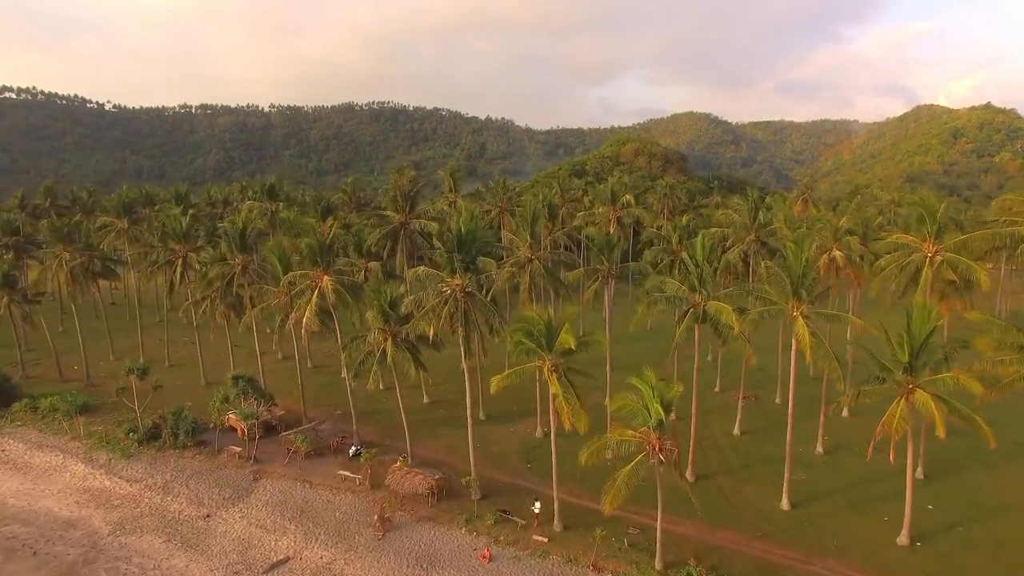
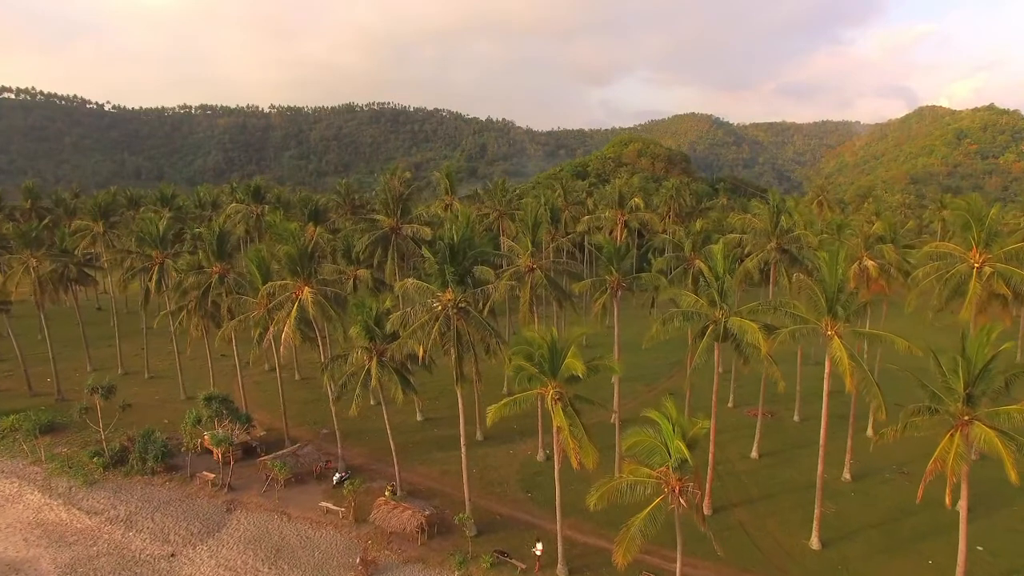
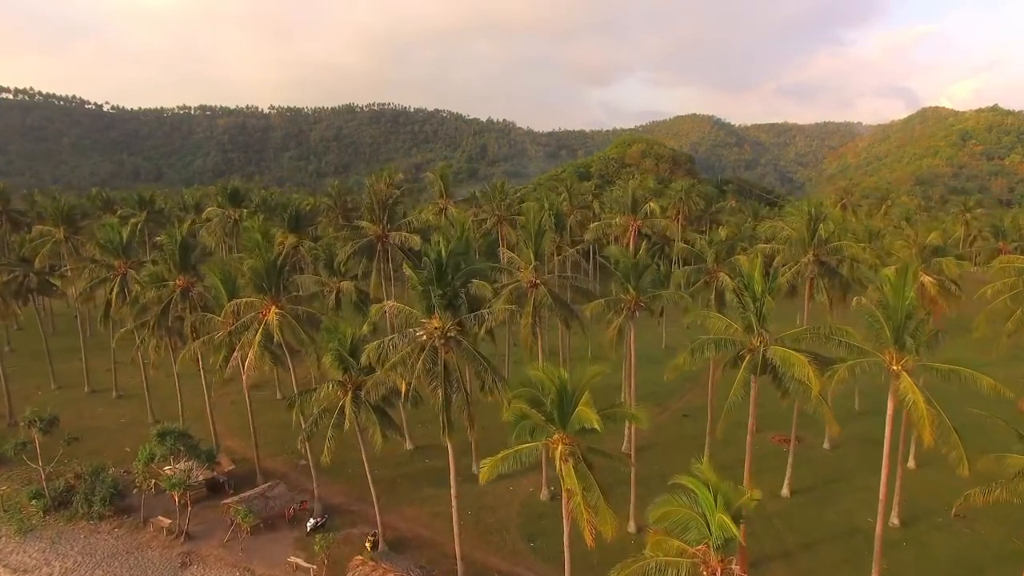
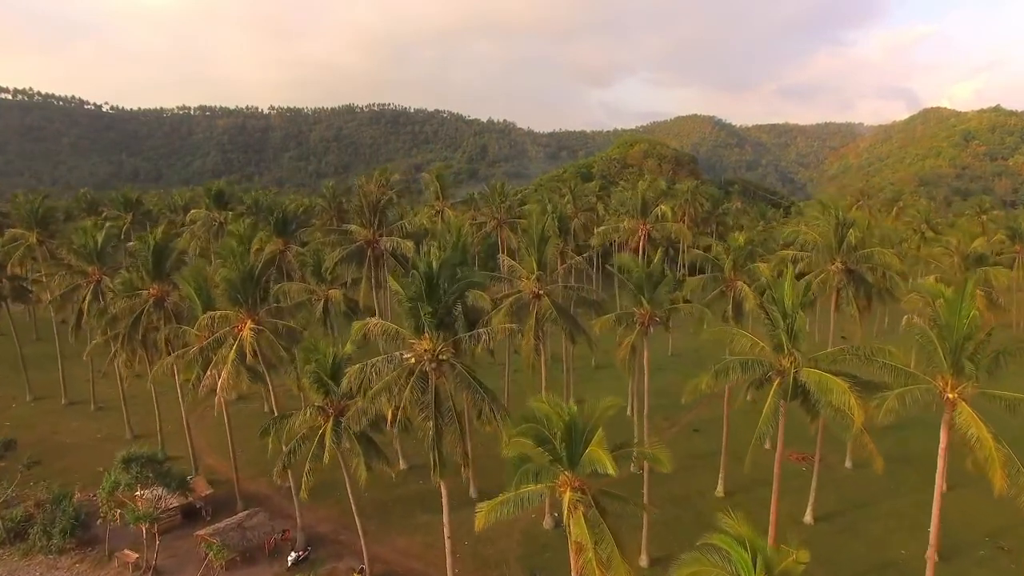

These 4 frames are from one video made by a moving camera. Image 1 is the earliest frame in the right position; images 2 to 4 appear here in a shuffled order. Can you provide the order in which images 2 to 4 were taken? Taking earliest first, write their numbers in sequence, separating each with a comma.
2, 3, 4
